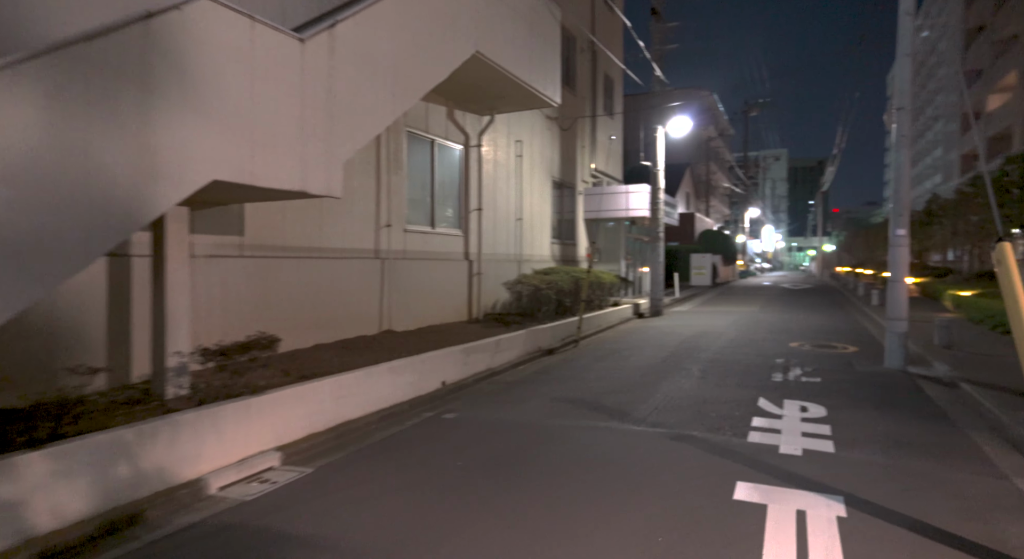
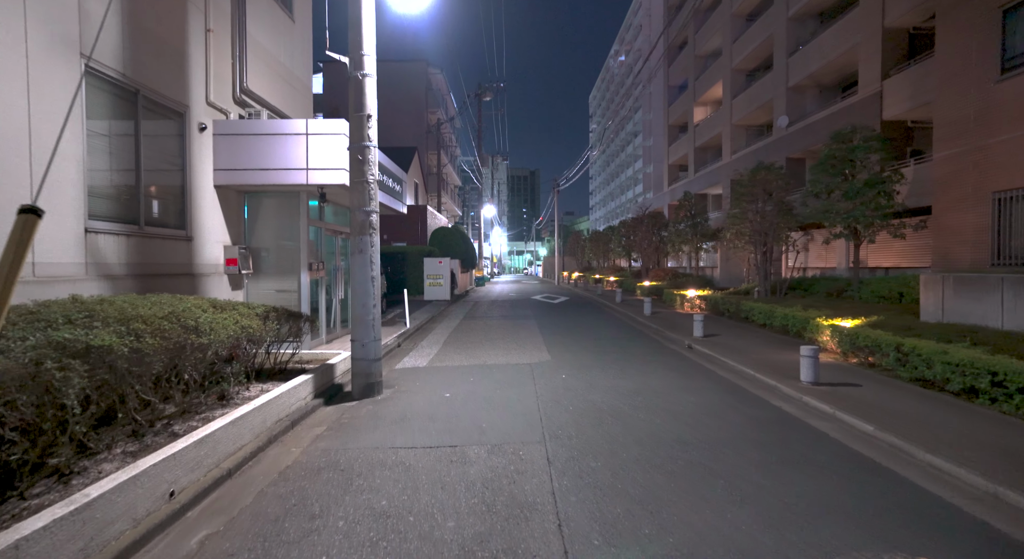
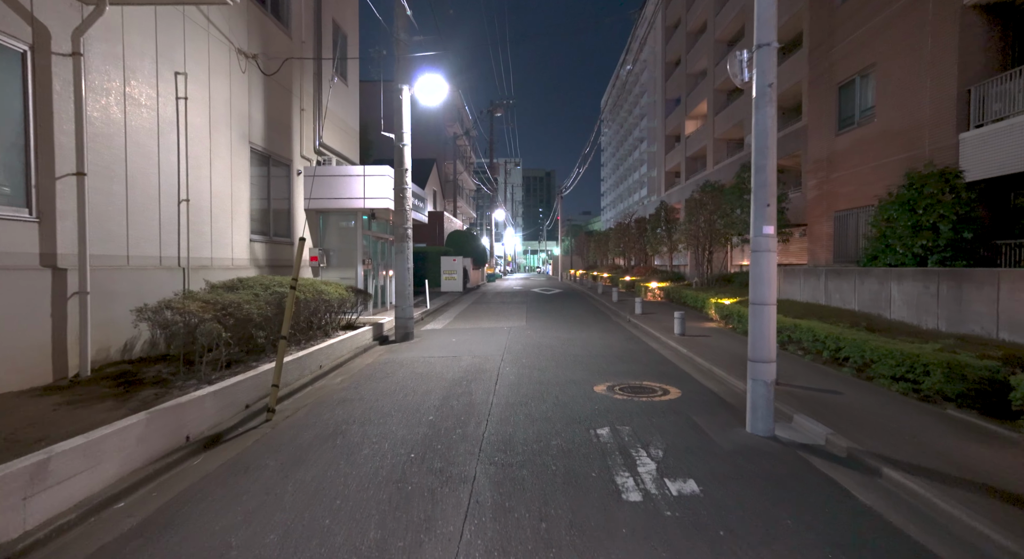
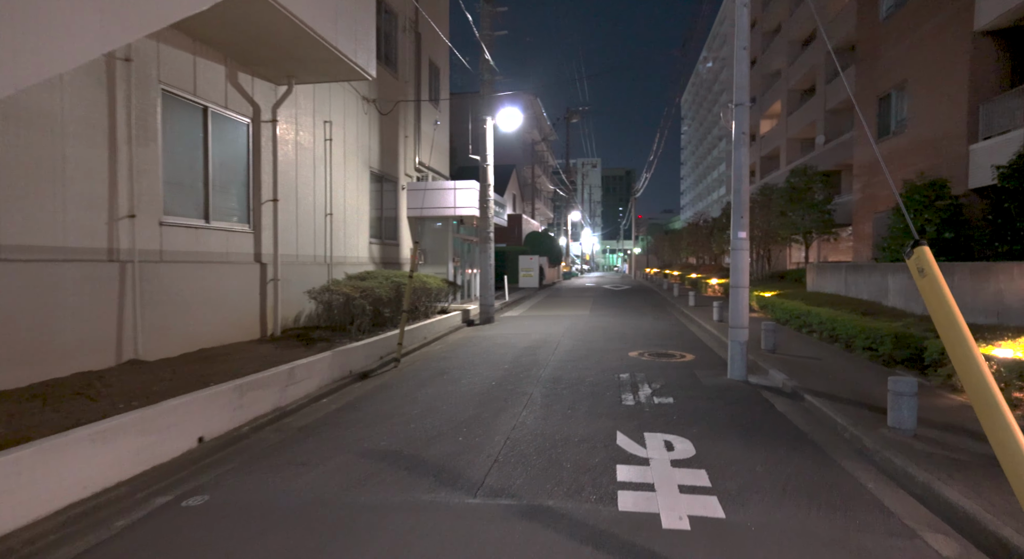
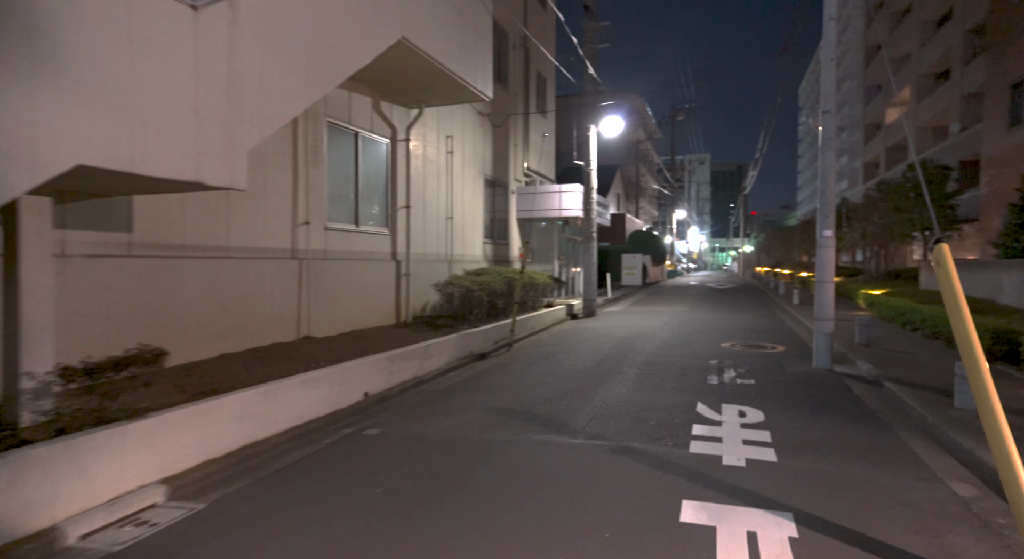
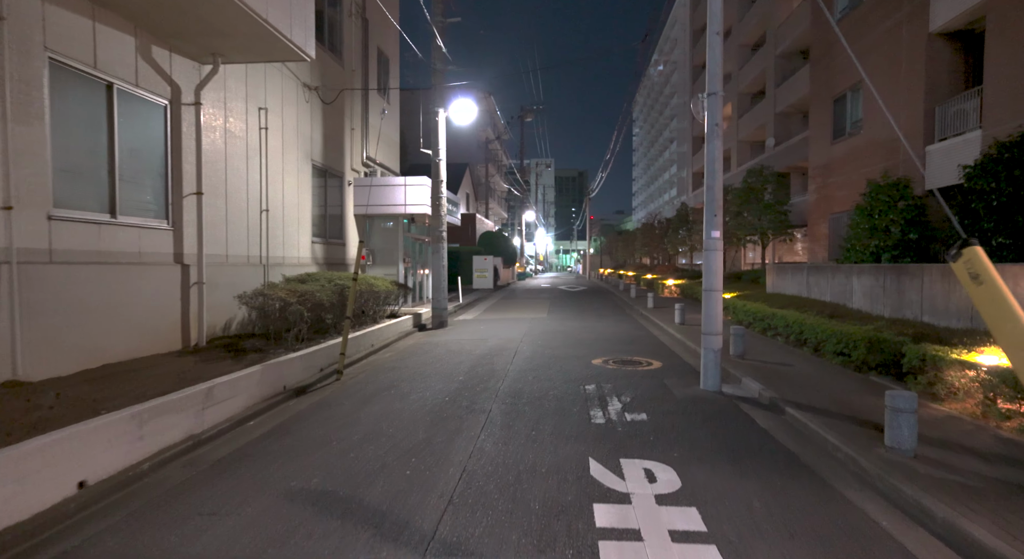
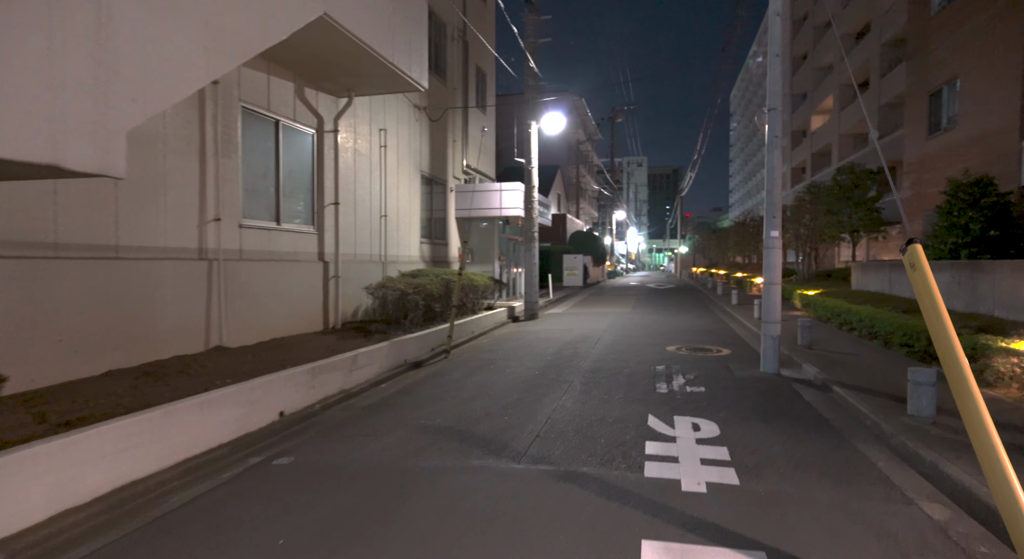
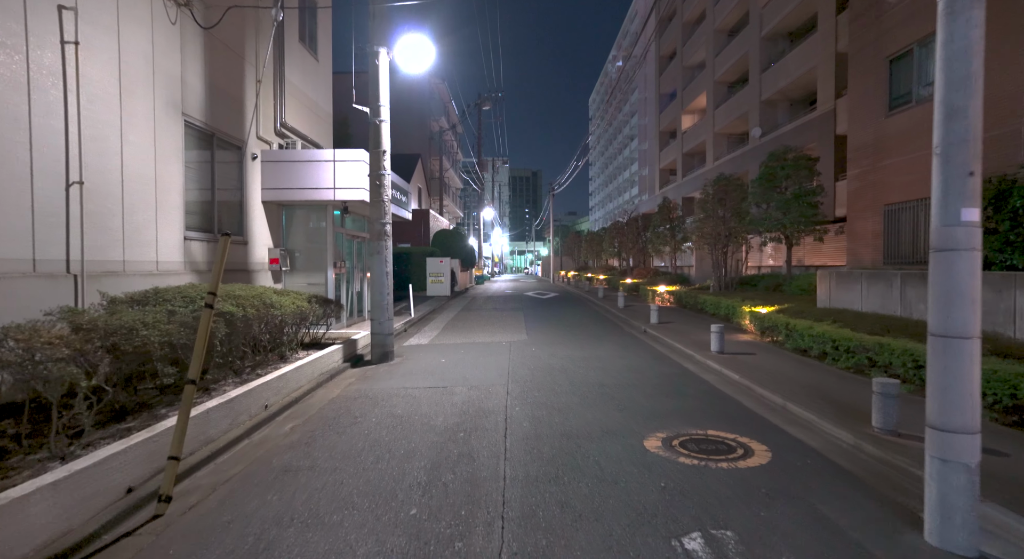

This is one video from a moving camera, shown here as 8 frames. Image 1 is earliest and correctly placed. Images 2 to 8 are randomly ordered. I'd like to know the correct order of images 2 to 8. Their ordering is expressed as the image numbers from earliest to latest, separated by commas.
5, 7, 4, 6, 3, 8, 2
